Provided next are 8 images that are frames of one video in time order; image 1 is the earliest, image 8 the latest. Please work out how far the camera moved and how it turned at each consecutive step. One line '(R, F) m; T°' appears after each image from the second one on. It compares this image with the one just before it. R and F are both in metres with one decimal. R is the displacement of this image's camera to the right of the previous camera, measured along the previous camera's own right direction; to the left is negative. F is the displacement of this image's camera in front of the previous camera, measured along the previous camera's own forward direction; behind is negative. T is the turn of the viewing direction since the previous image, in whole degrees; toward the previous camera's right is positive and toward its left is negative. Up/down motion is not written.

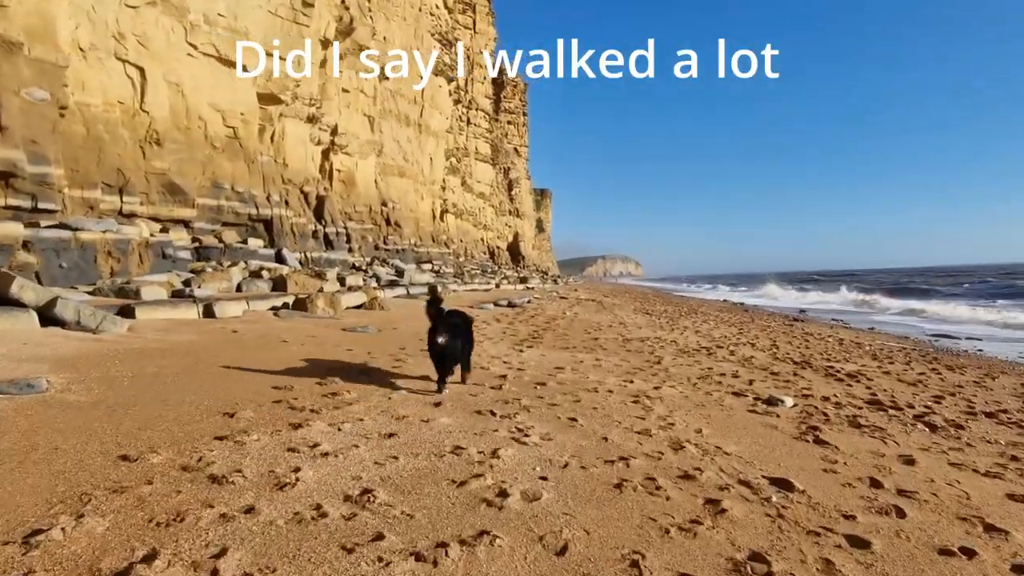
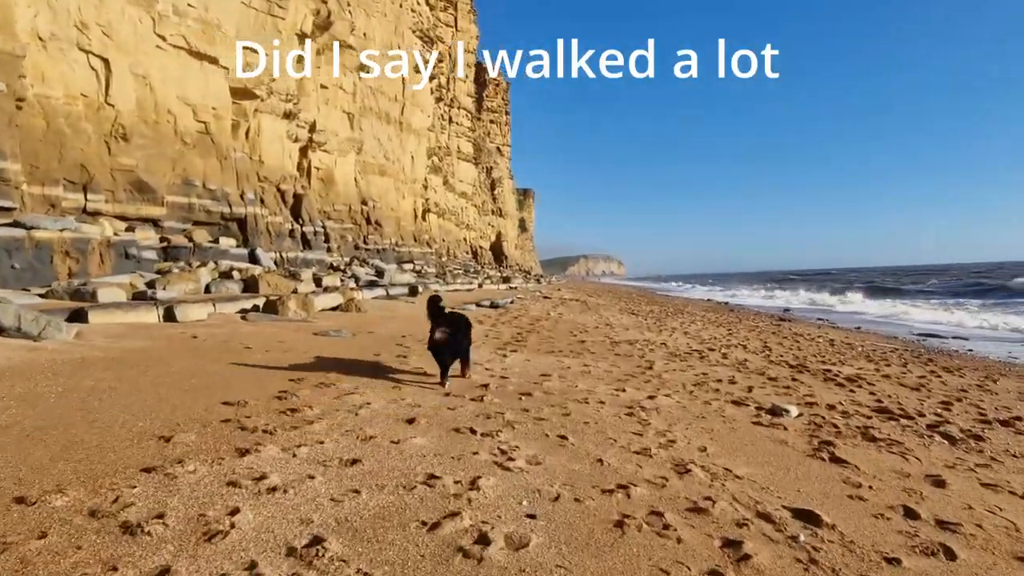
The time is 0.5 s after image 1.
(0.0, +0.4) m; +1°
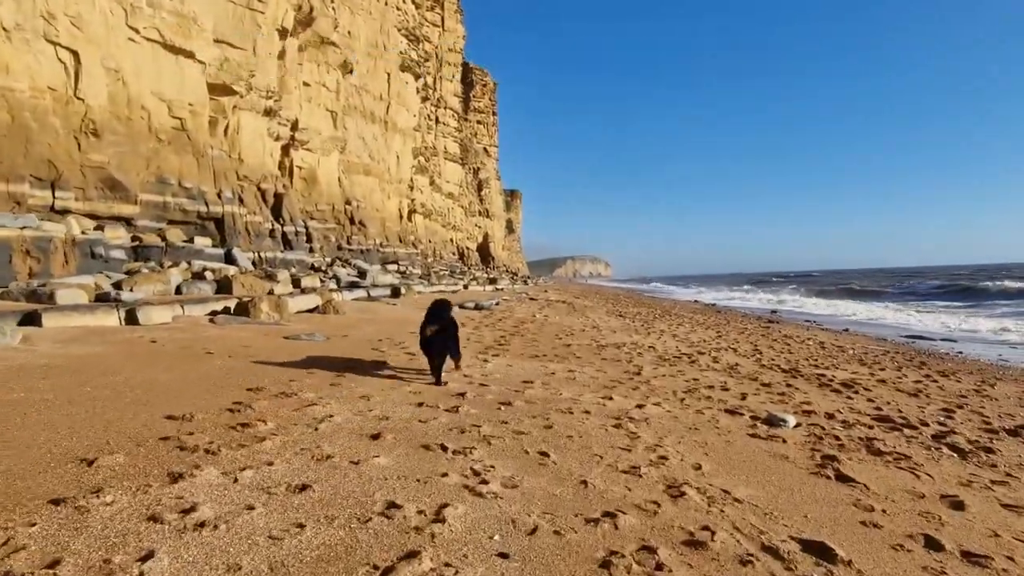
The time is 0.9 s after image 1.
(0.0, +0.3) m; +1°
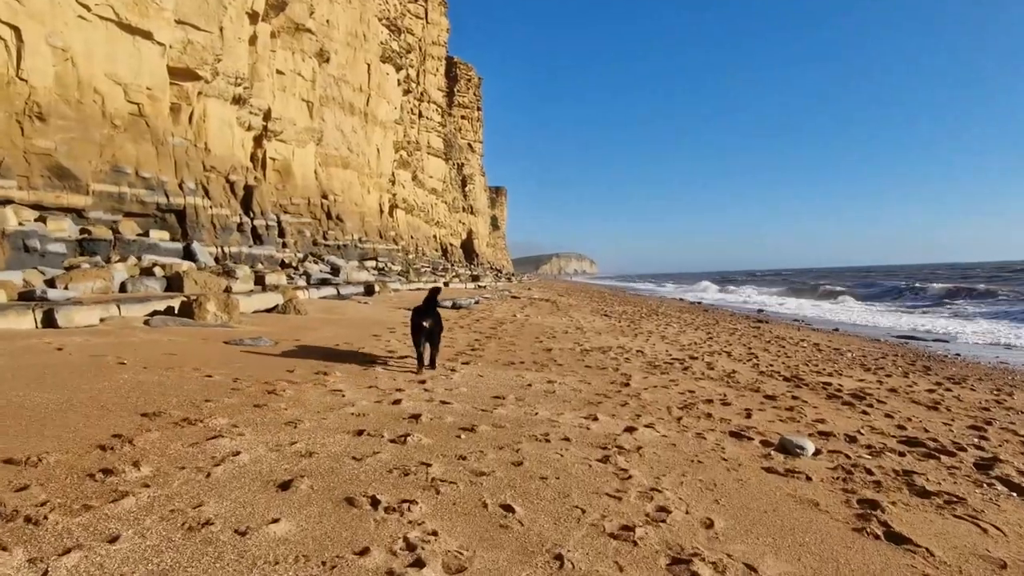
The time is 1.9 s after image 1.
(+0.1, +0.7) m; +1°
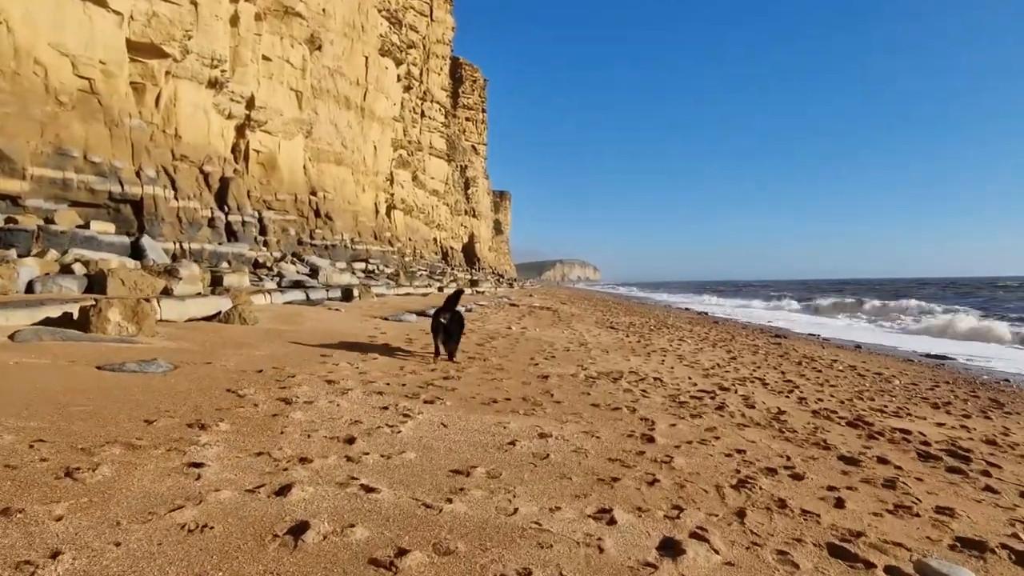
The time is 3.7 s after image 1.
(+0.1, +1.5) m; 0°
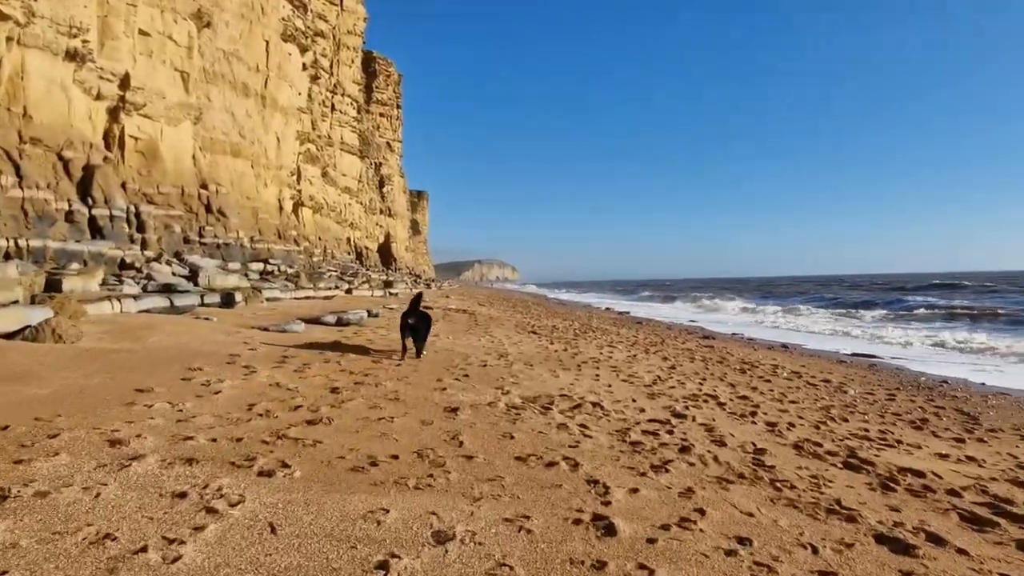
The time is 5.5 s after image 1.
(+0.1, +1.4) m; +6°
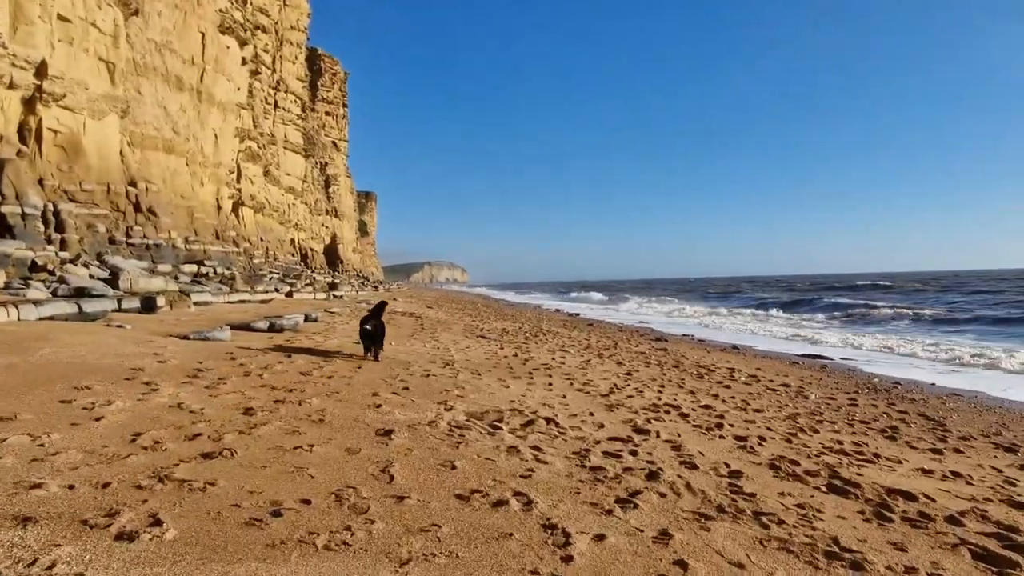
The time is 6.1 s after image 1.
(0.0, +0.6) m; +4°
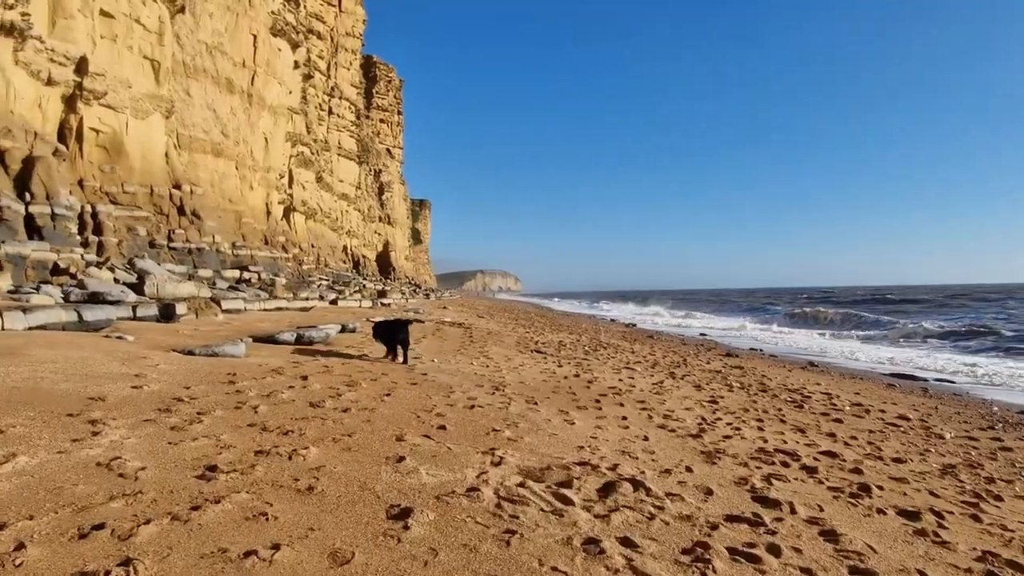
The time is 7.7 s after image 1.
(-0.1, +1.3) m; -4°
